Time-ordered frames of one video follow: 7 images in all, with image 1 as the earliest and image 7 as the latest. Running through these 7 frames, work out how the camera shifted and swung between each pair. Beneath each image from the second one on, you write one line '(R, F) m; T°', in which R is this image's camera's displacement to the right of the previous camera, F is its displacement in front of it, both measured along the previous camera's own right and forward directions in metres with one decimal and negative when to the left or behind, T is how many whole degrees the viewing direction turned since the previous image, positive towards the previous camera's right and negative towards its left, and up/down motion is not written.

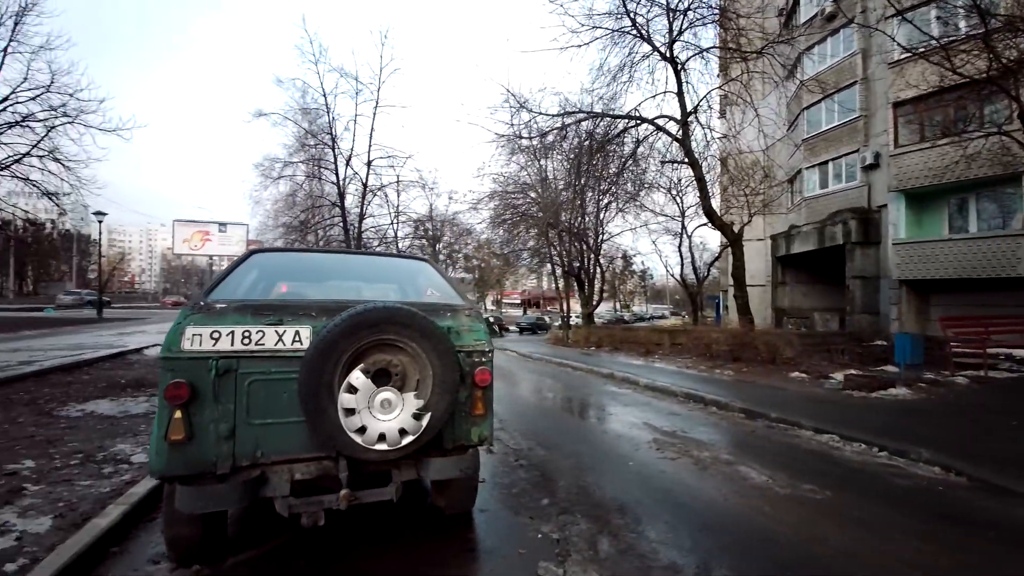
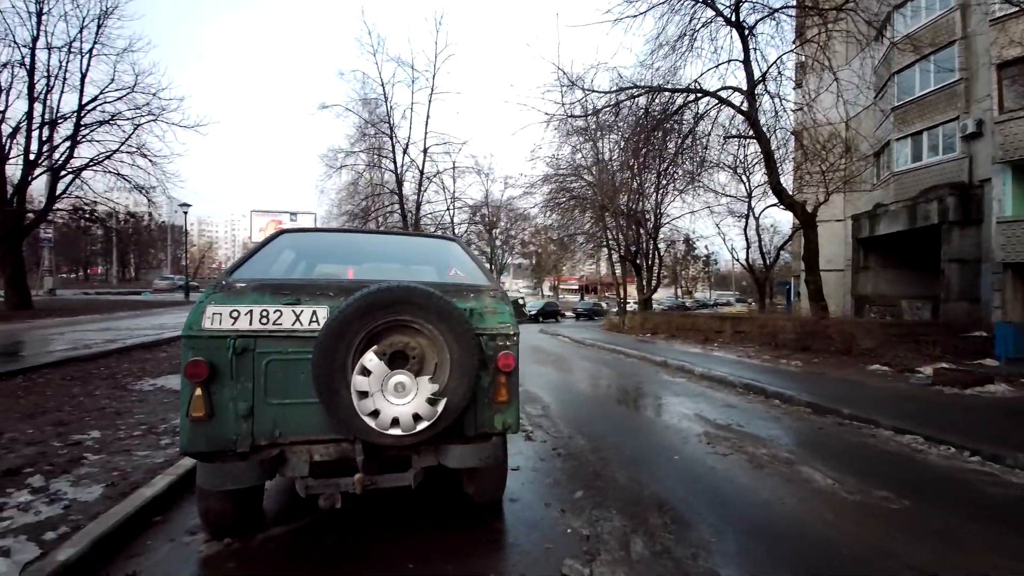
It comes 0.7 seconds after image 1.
(+0.2, +0.3) m; -7°
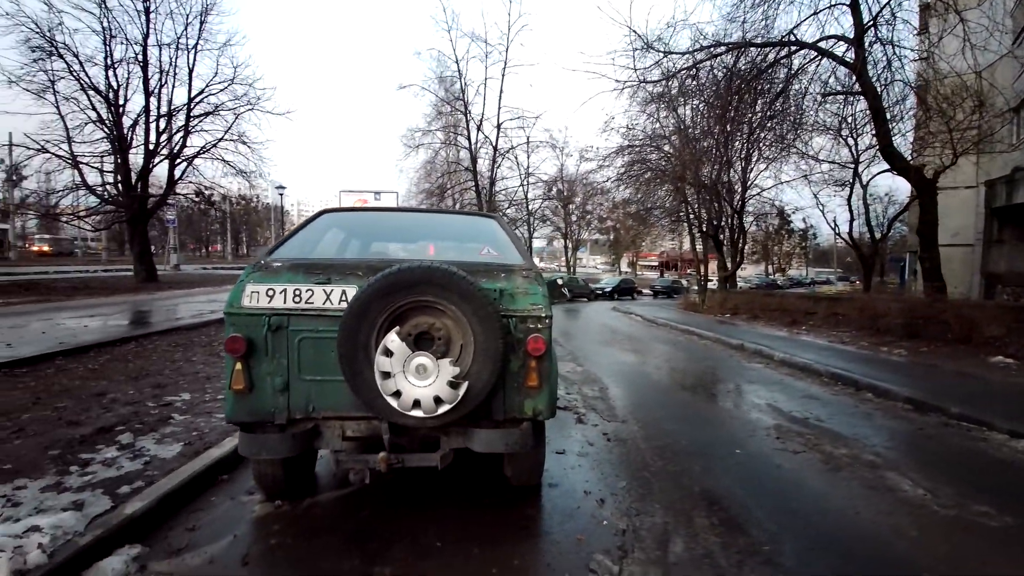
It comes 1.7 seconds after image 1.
(+0.3, +0.2) m; -9°
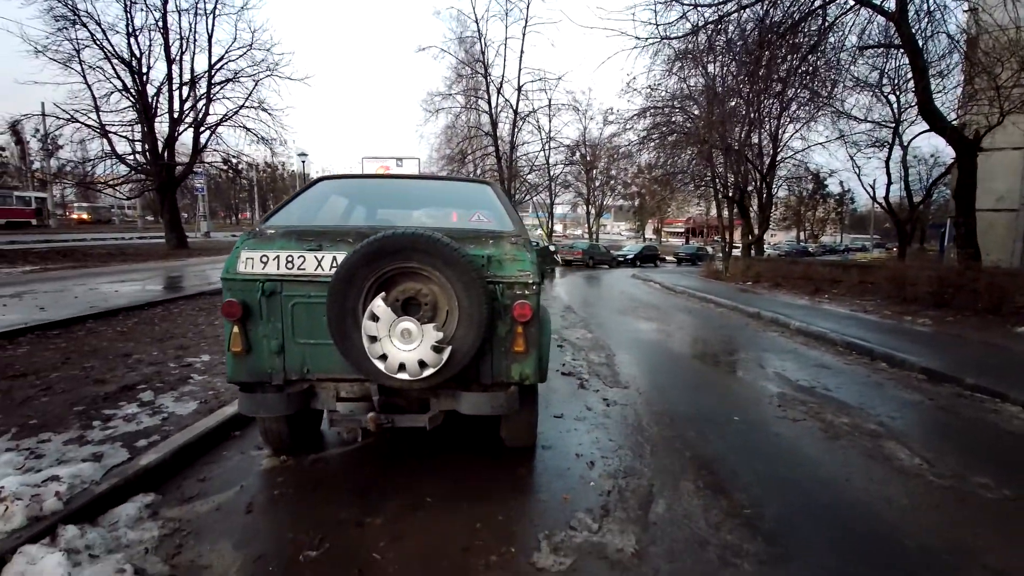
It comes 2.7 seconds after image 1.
(+0.3, 0.0) m; -3°
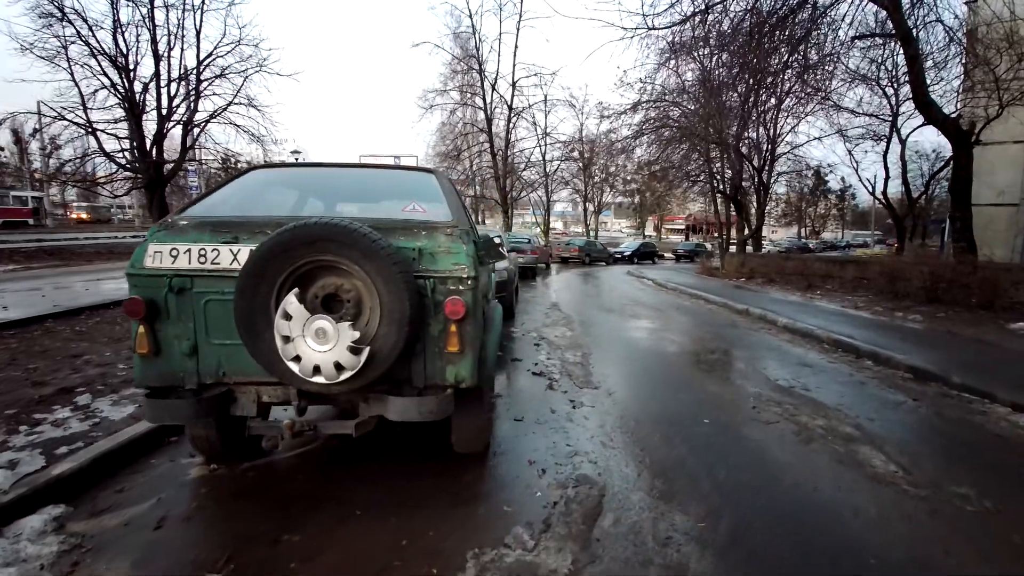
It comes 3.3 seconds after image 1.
(+0.4, +0.3) m; 0°
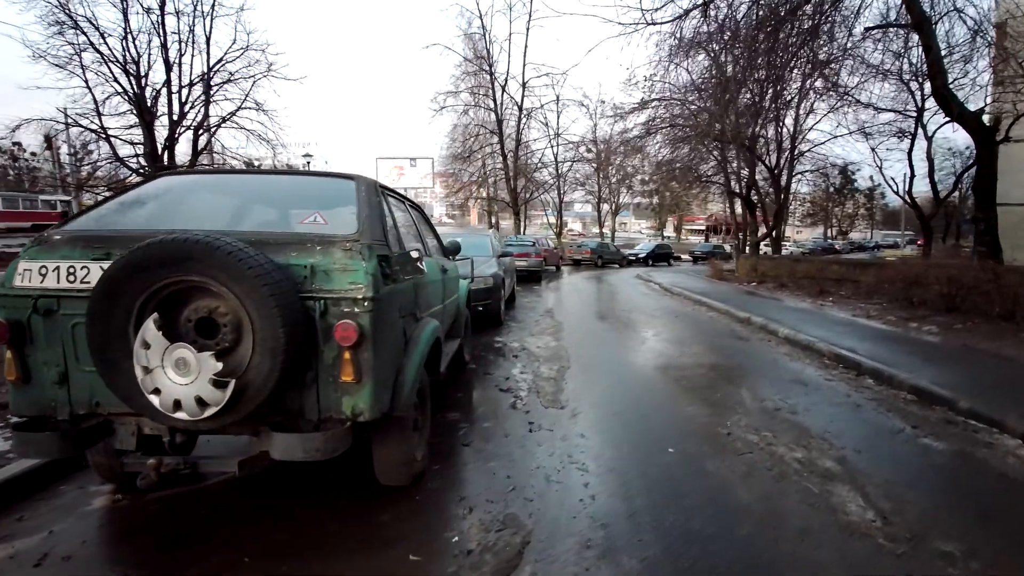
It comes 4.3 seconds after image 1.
(+0.7, +0.4) m; -2°
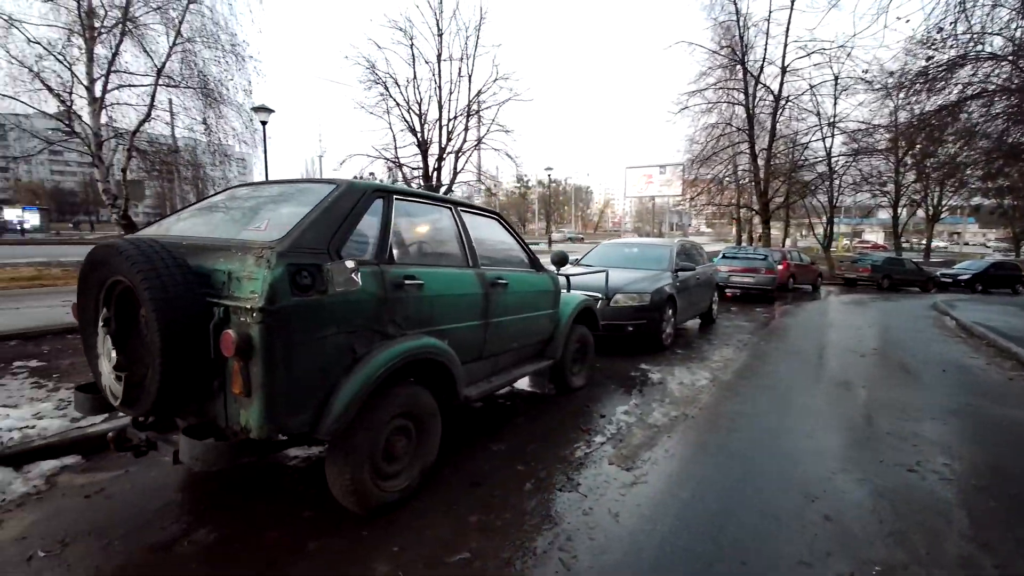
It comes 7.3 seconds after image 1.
(+1.6, +1.2) m; -30°
